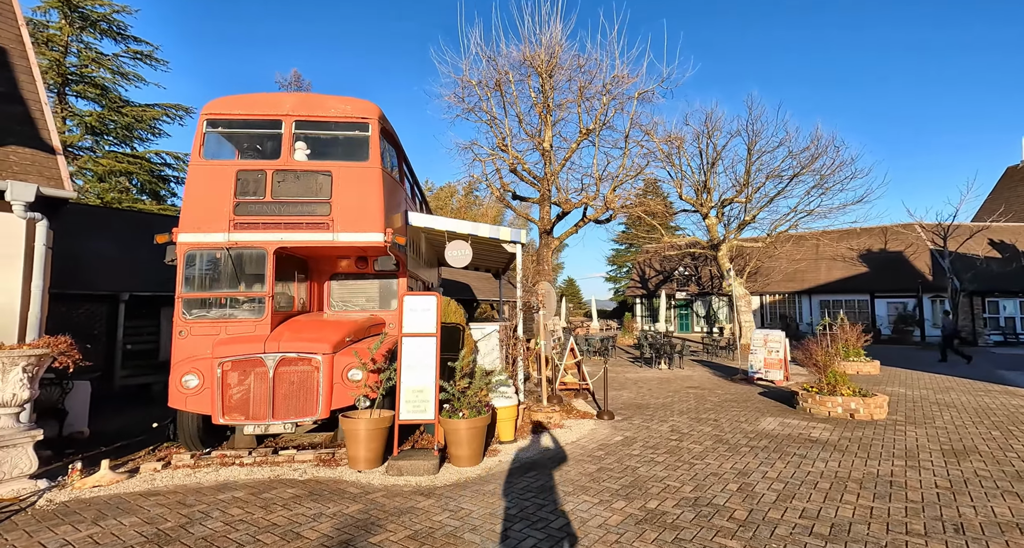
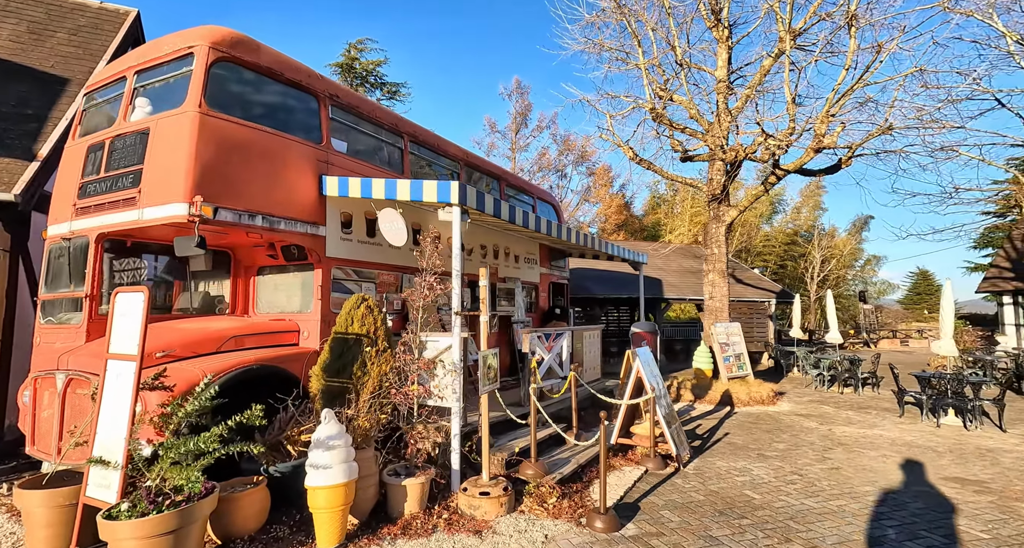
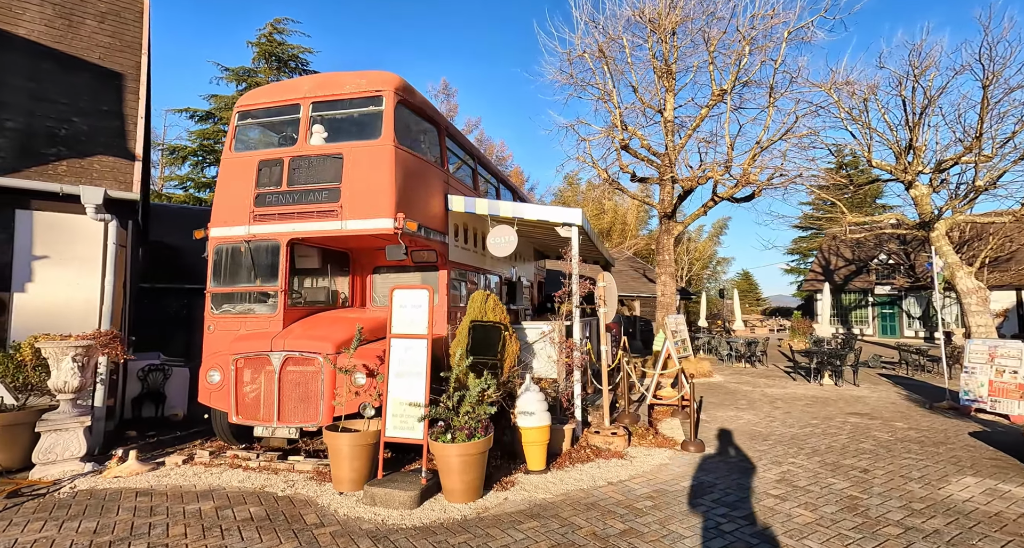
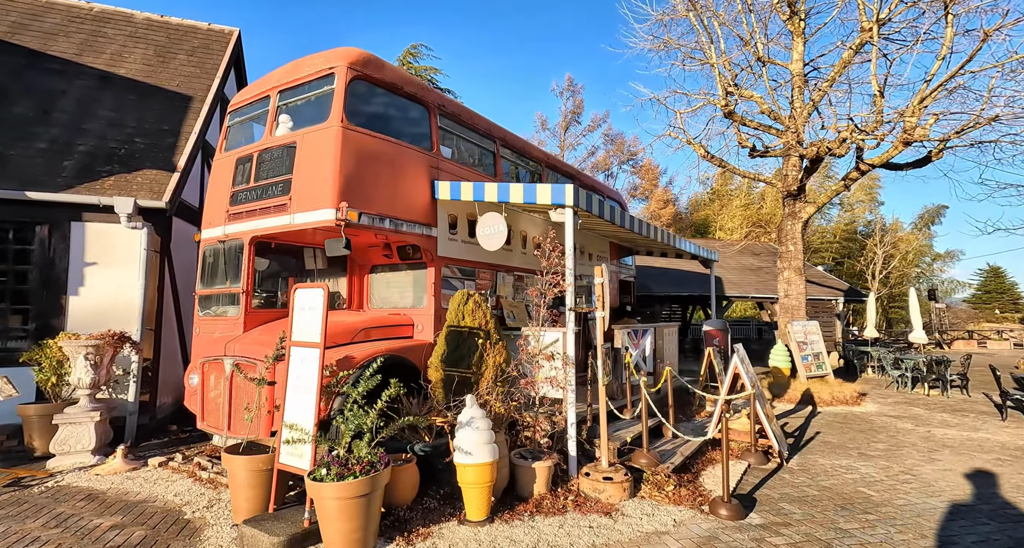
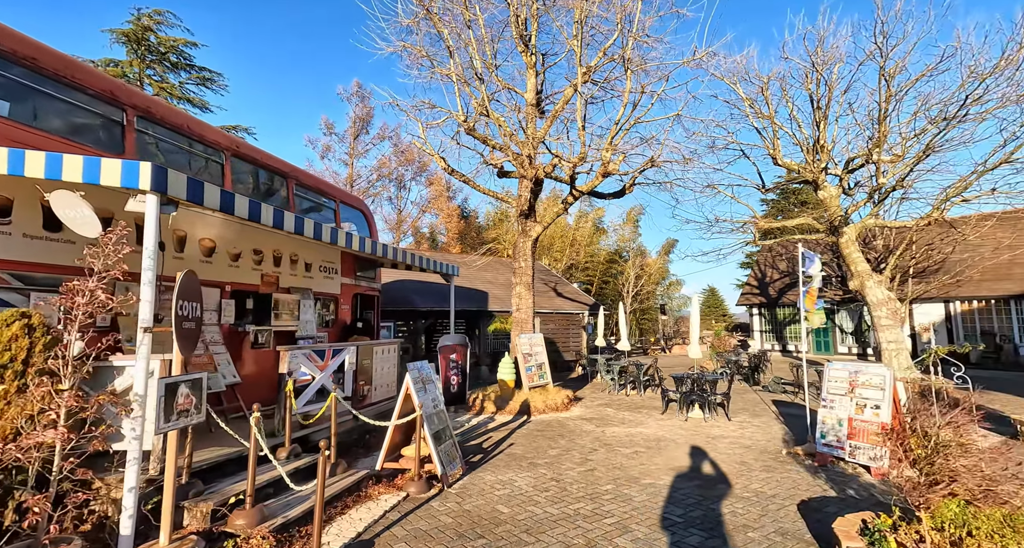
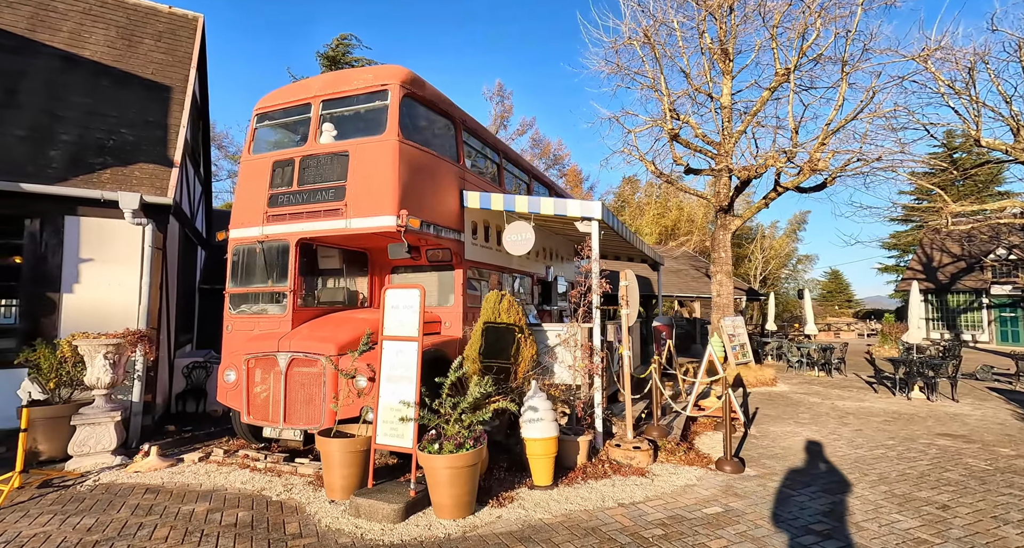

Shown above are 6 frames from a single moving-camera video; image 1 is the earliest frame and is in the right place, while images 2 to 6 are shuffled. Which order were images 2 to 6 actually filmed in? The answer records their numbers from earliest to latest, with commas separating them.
3, 6, 4, 2, 5
